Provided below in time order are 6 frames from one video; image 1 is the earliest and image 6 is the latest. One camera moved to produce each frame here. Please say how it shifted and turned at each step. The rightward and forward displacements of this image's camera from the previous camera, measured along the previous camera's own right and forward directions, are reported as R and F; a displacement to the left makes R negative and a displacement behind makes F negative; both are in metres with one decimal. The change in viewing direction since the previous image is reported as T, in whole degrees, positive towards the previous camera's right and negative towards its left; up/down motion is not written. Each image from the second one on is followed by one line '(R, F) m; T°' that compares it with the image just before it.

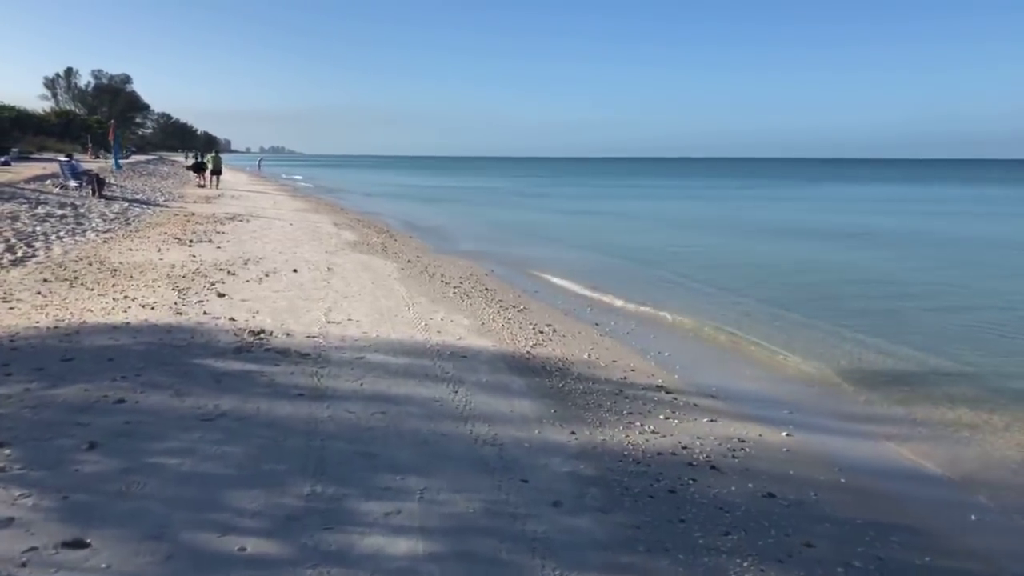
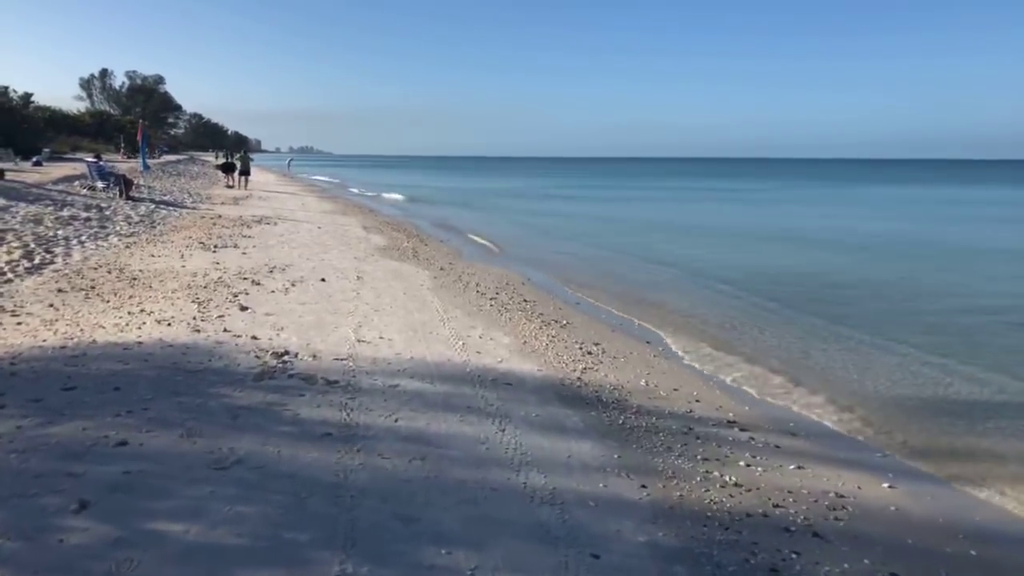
(-0.3, +1.0) m; -2°
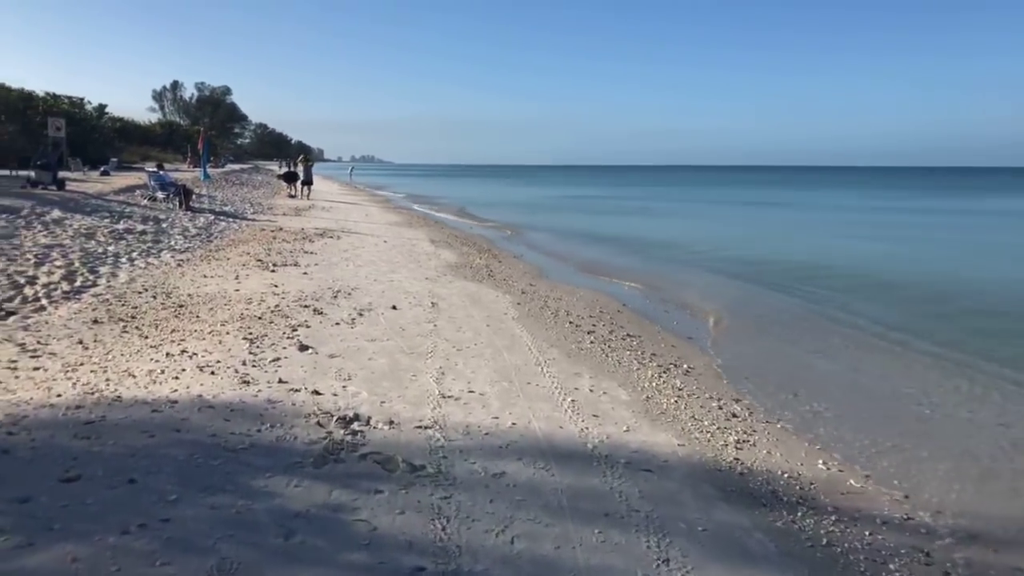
(-0.7, +2.0) m; -4°
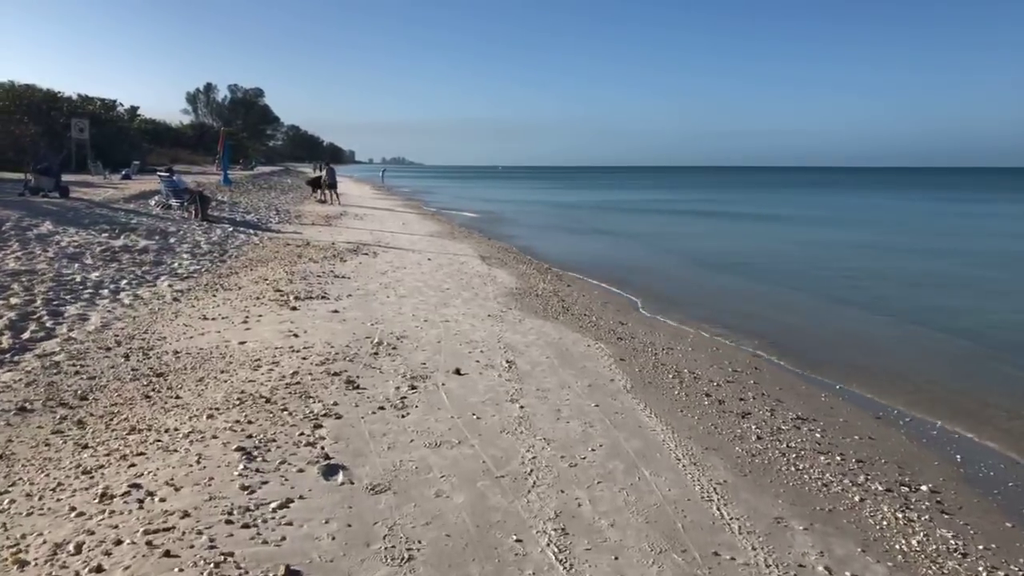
(-0.9, +3.5) m; -2°
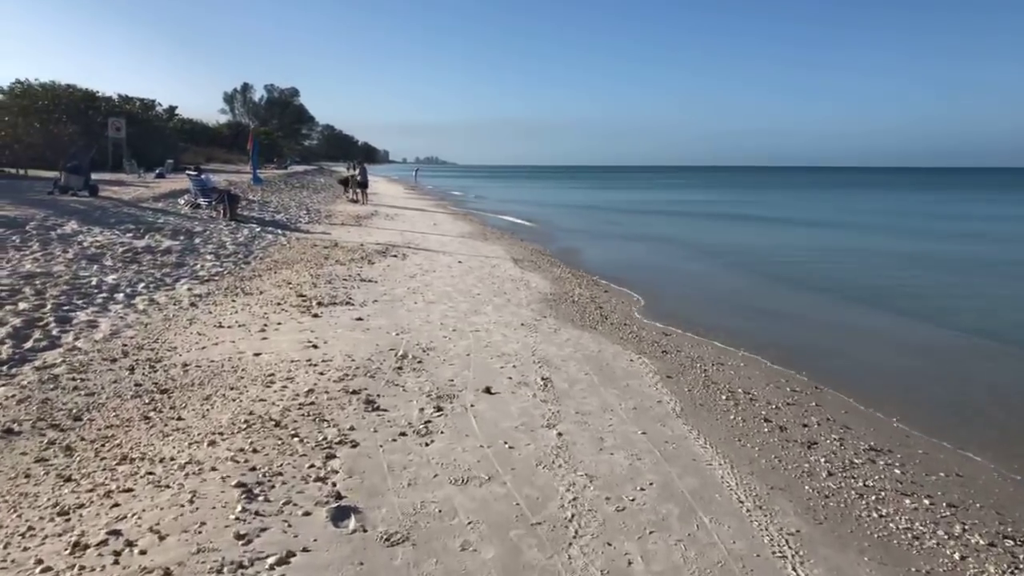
(-0.1, +0.8) m; -2°
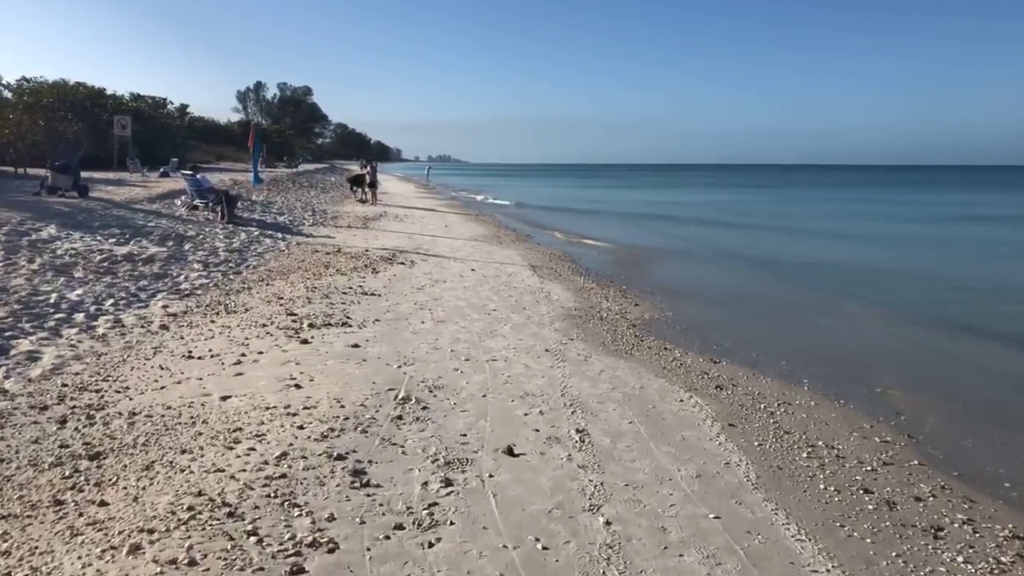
(-0.1, +1.7) m; -1°
